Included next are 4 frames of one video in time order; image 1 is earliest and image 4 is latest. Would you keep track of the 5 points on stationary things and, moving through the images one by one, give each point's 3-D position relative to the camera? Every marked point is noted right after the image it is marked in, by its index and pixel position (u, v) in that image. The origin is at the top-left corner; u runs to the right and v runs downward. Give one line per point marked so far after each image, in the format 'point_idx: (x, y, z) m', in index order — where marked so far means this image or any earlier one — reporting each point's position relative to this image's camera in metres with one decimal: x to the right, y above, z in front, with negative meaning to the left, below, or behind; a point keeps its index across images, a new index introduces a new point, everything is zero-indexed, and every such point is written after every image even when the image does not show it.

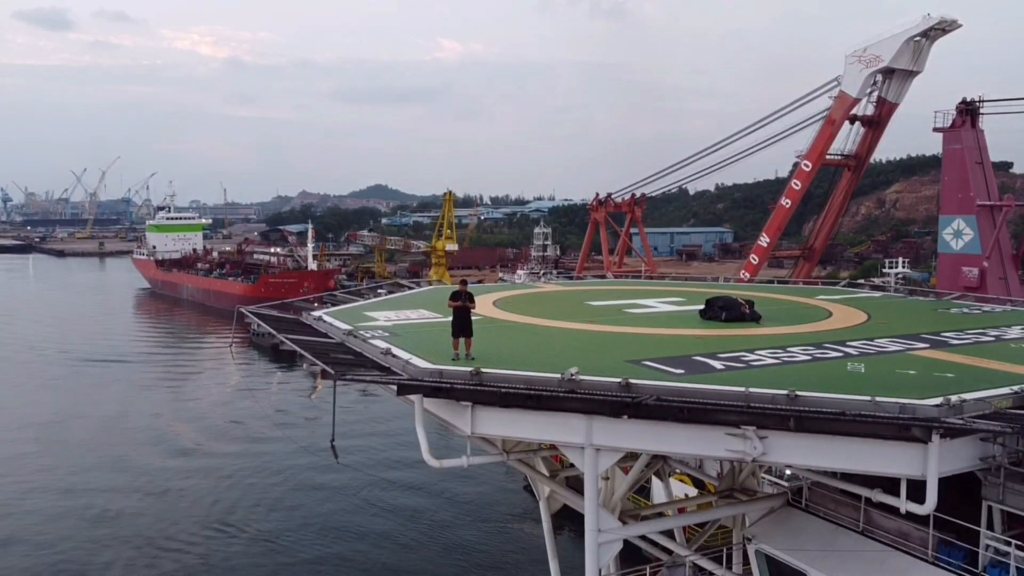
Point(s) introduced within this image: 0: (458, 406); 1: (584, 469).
0: (-0.6, -1.4, +8.5) m
1: (+0.8, -2.0, +8.2) m
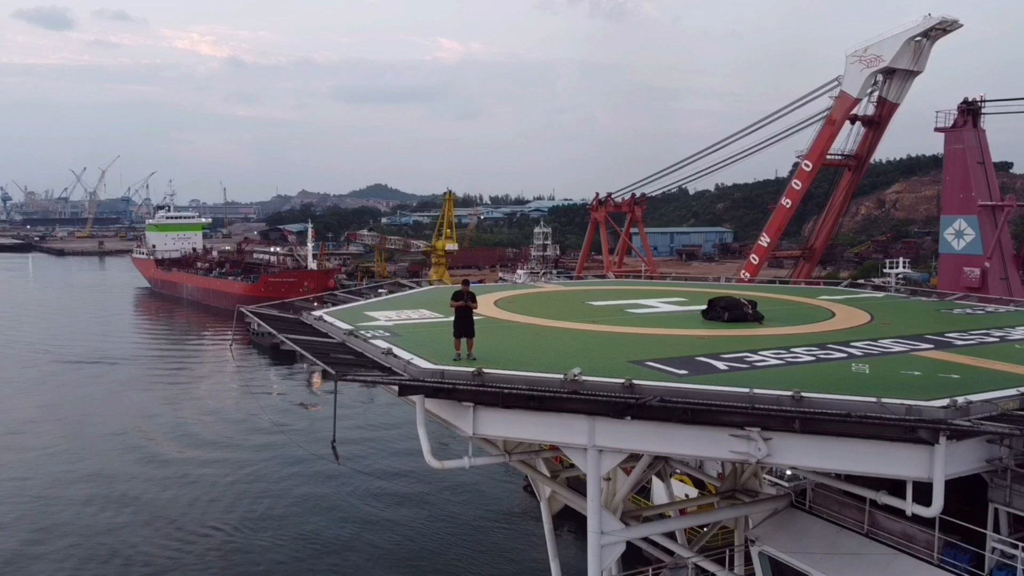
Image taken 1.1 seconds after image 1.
0: (-0.6, -1.3, +8.5) m
1: (+0.8, -2.0, +8.1) m
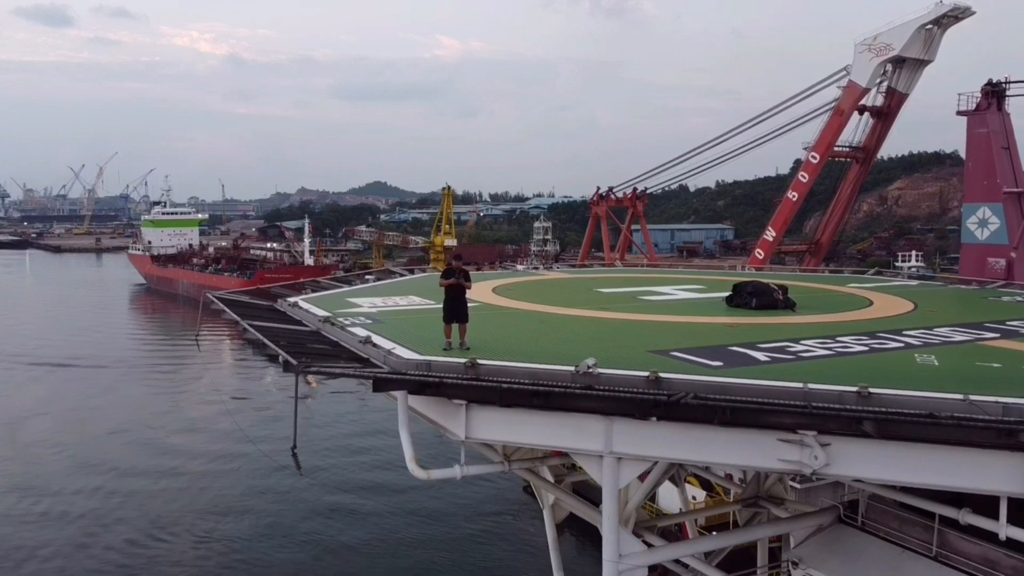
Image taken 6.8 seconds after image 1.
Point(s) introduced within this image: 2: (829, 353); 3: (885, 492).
0: (-0.6, -1.1, +7.1) m
1: (+0.8, -1.8, +6.8) m
2: (+3.3, -0.7, +7.8) m
3: (+3.6, -2.0, +7.2) m
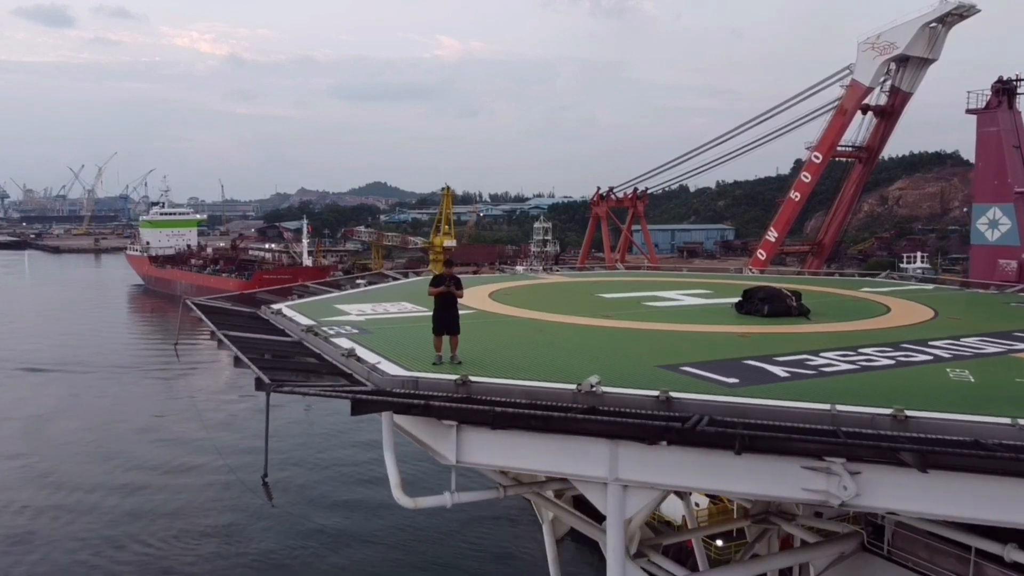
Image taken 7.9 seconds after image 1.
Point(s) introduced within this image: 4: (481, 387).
0: (-0.6, -1.2, +6.4) m
1: (+0.8, -1.8, +6.1) m
2: (+3.3, -0.8, +7.2) m
3: (+3.6, -2.1, +6.6) m
4: (-0.3, -0.9, +6.5) m
